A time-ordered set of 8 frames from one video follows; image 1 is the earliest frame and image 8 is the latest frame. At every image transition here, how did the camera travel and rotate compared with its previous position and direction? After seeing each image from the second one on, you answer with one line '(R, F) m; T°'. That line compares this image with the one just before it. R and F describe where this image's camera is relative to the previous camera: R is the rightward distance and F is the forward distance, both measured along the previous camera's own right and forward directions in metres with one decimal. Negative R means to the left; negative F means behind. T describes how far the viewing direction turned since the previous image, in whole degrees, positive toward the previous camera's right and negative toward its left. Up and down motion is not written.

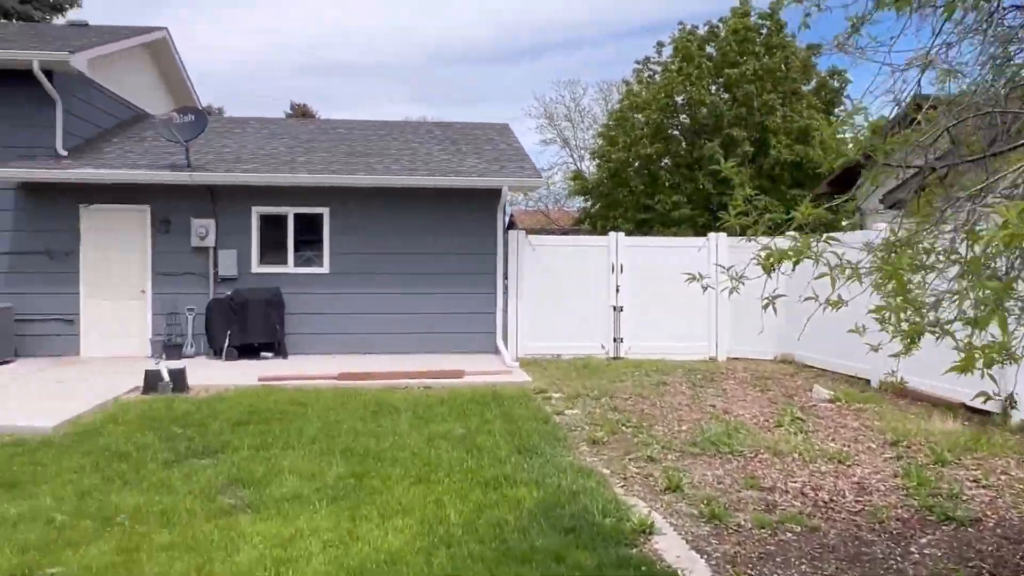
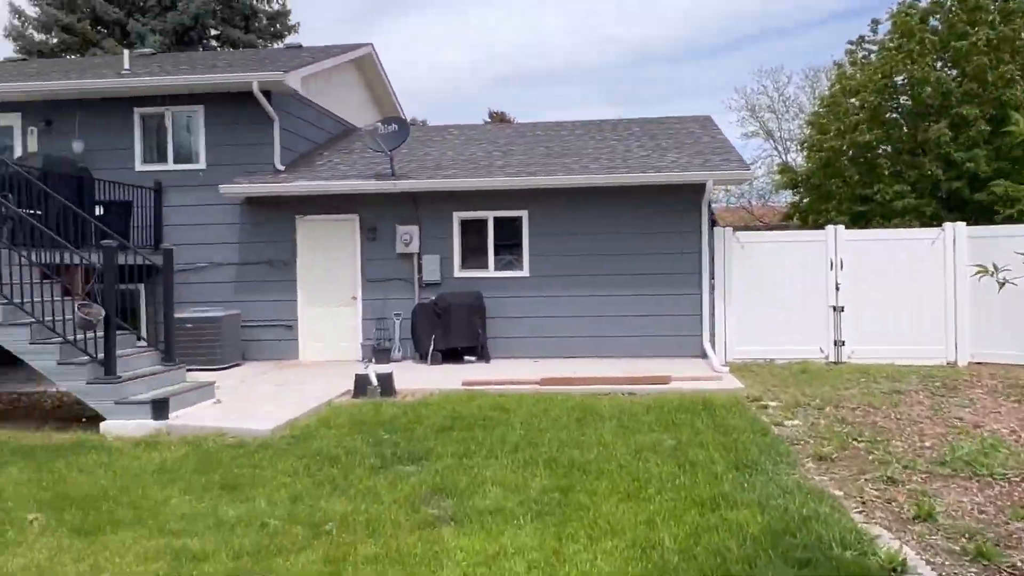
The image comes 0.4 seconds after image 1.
(-0.1, +0.3) m; -13°
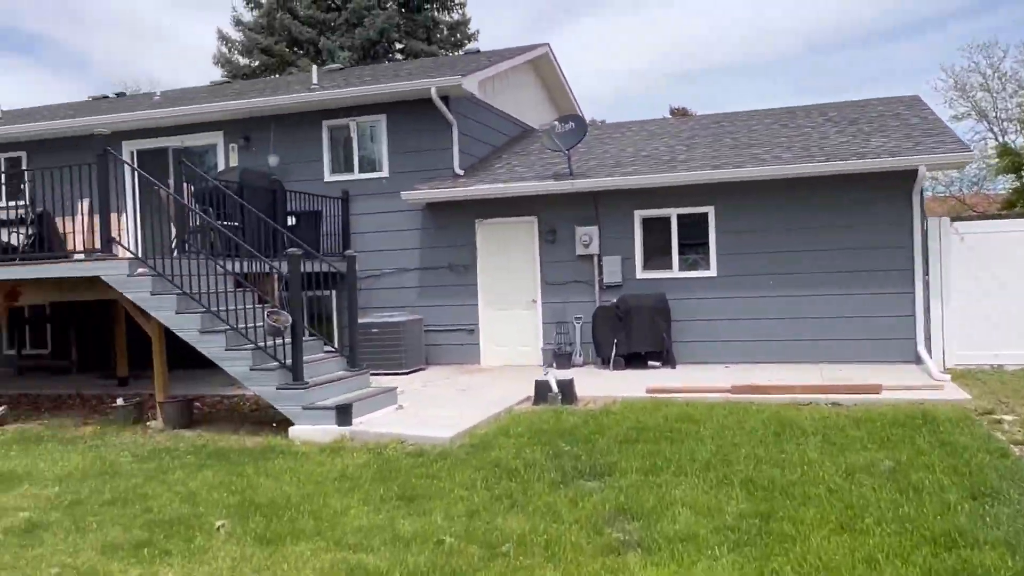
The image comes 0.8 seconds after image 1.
(0.0, +0.4) m; -12°
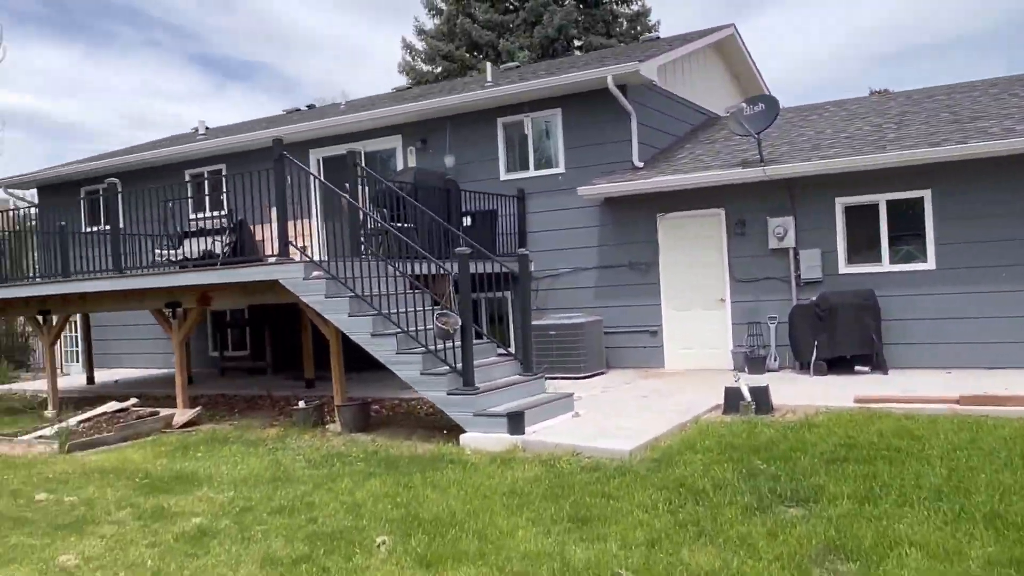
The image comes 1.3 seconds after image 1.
(0.0, +0.5) m; -12°
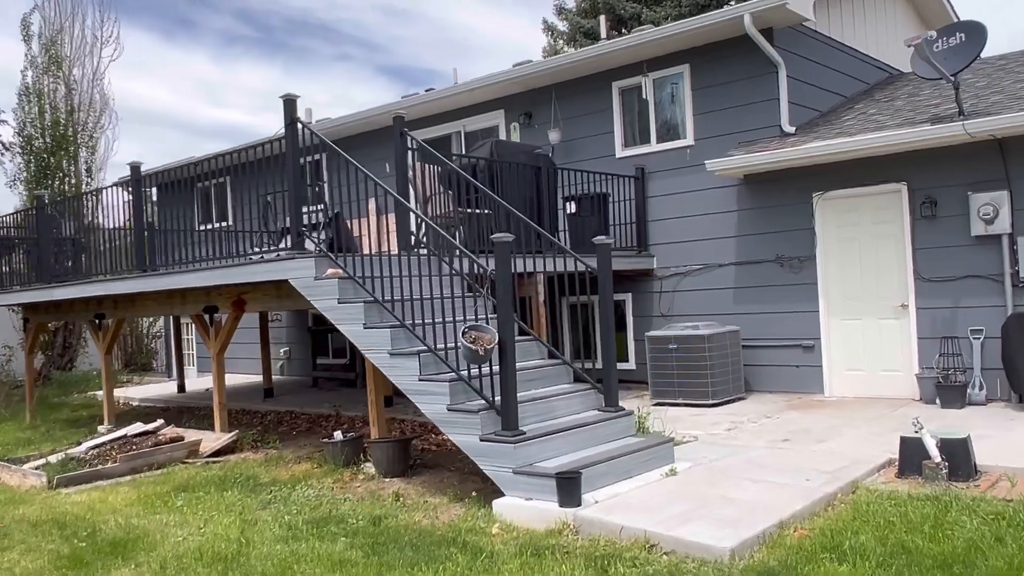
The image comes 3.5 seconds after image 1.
(+0.6, +2.0) m; -11°
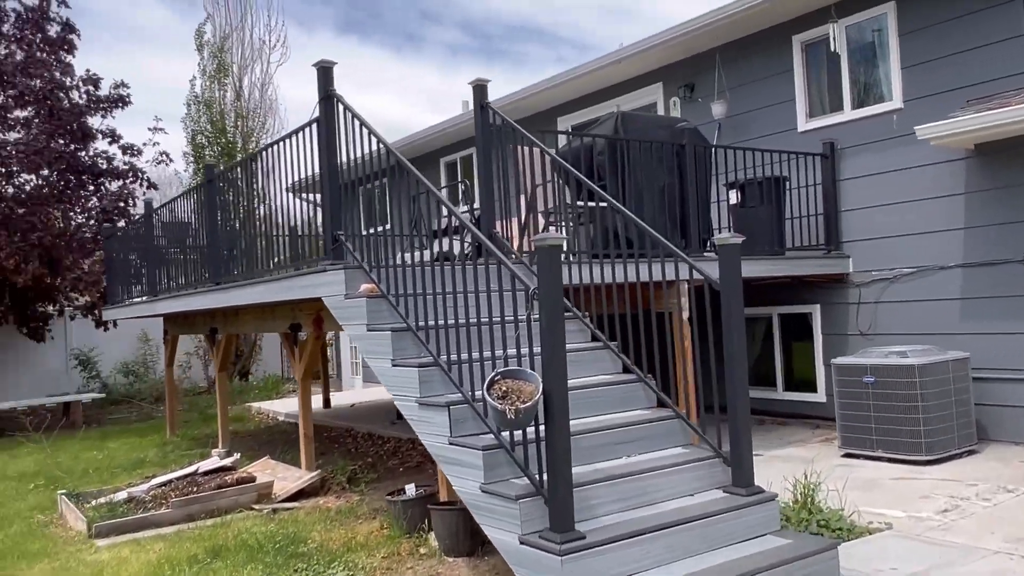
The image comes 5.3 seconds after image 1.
(+0.6, +1.6) m; -14°
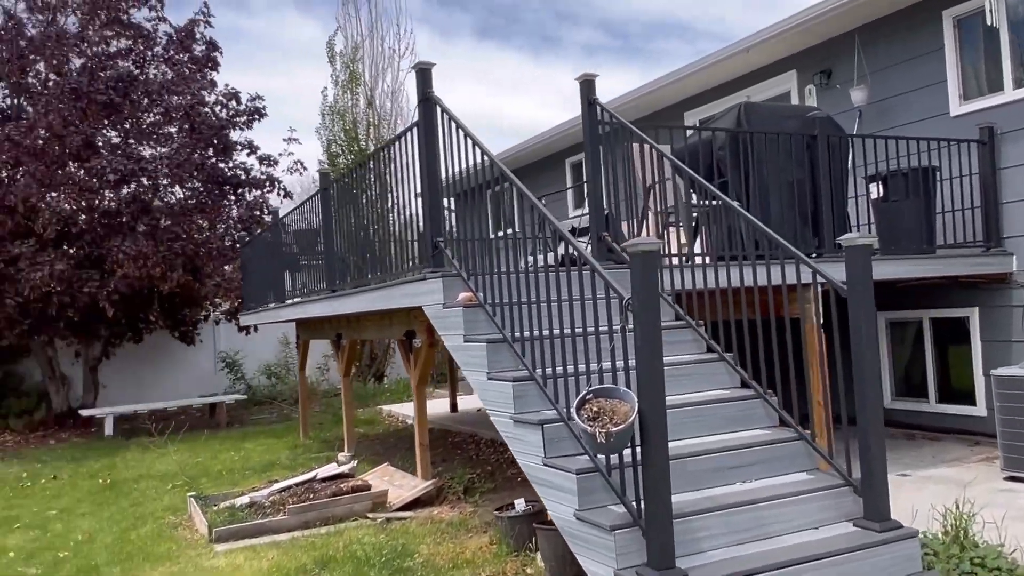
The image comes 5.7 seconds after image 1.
(+0.2, +0.3) m; -9°
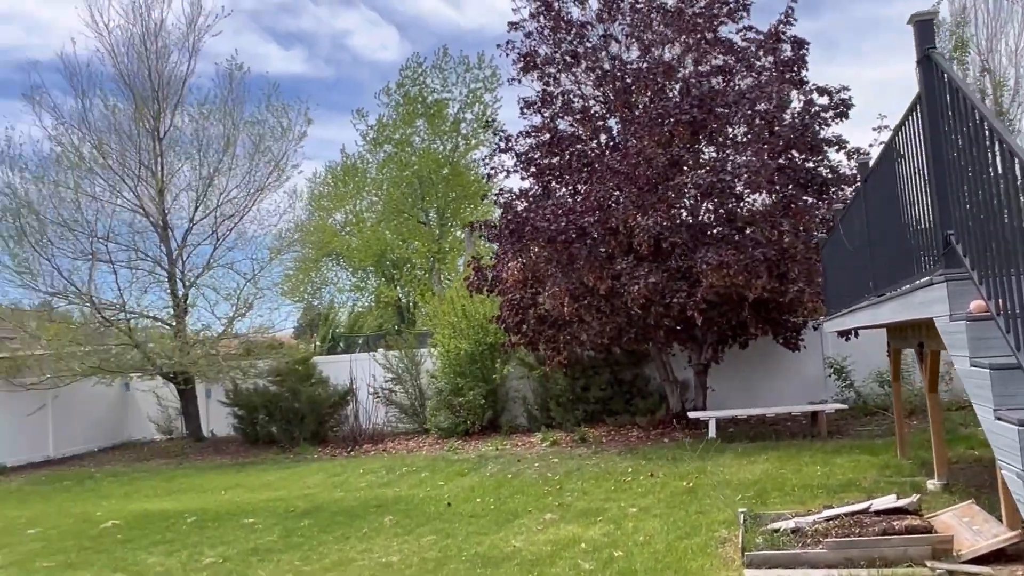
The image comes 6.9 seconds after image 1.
(+0.6, +0.6) m; -41°
